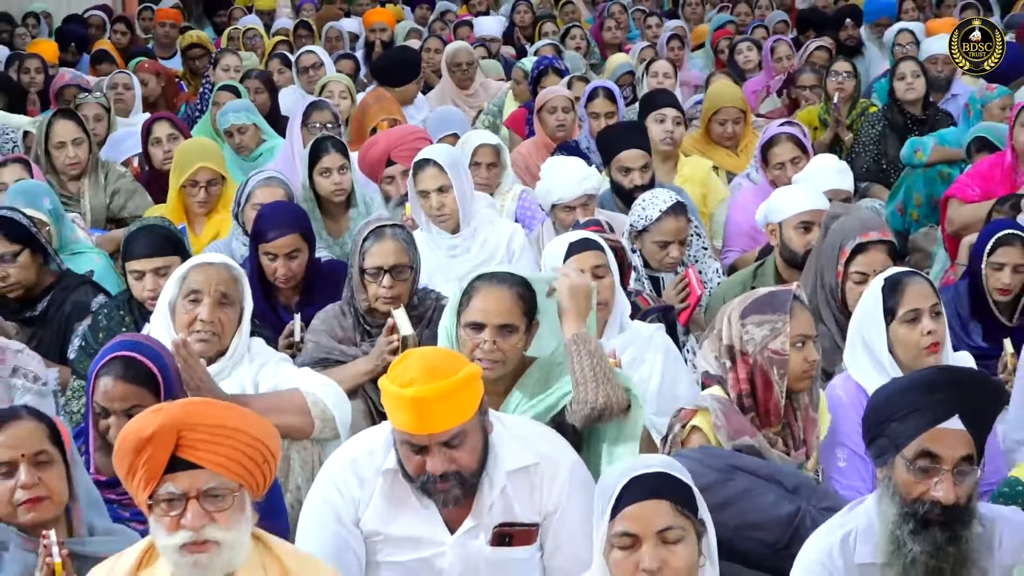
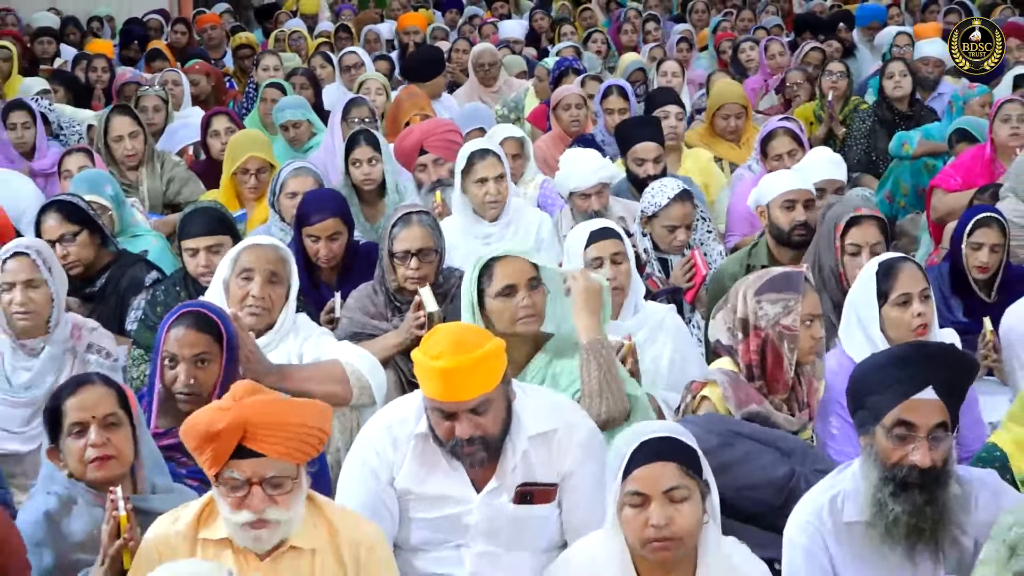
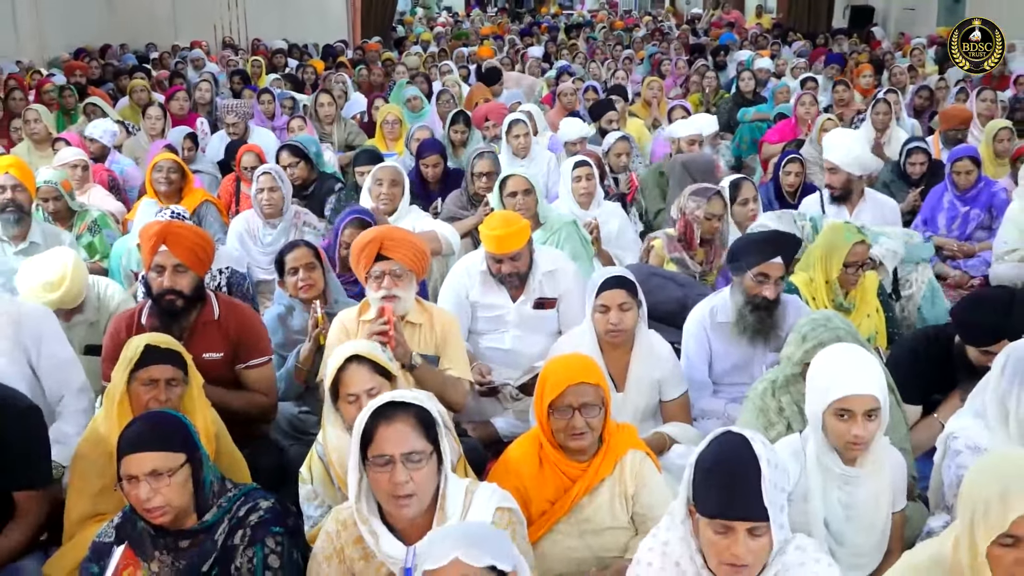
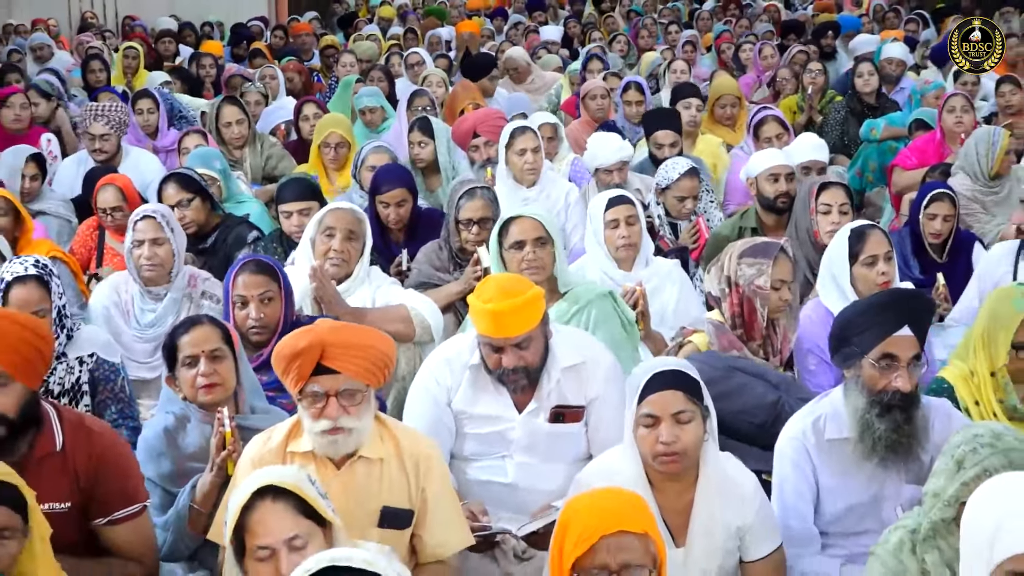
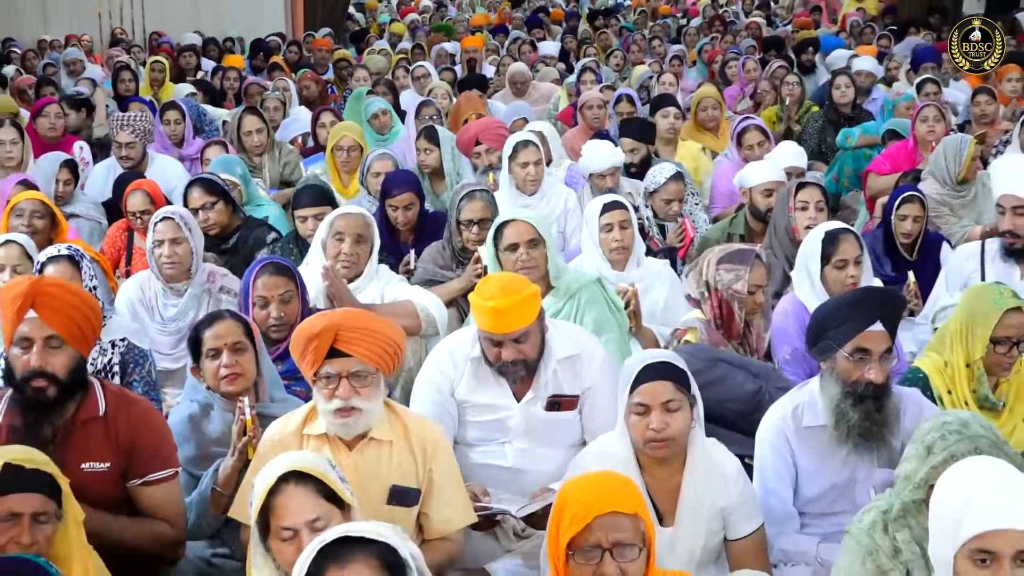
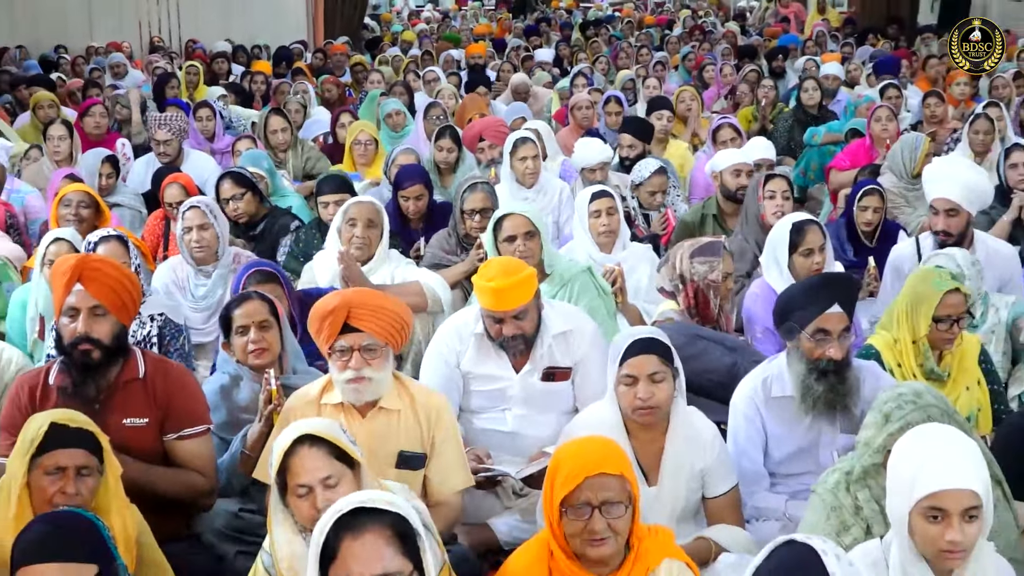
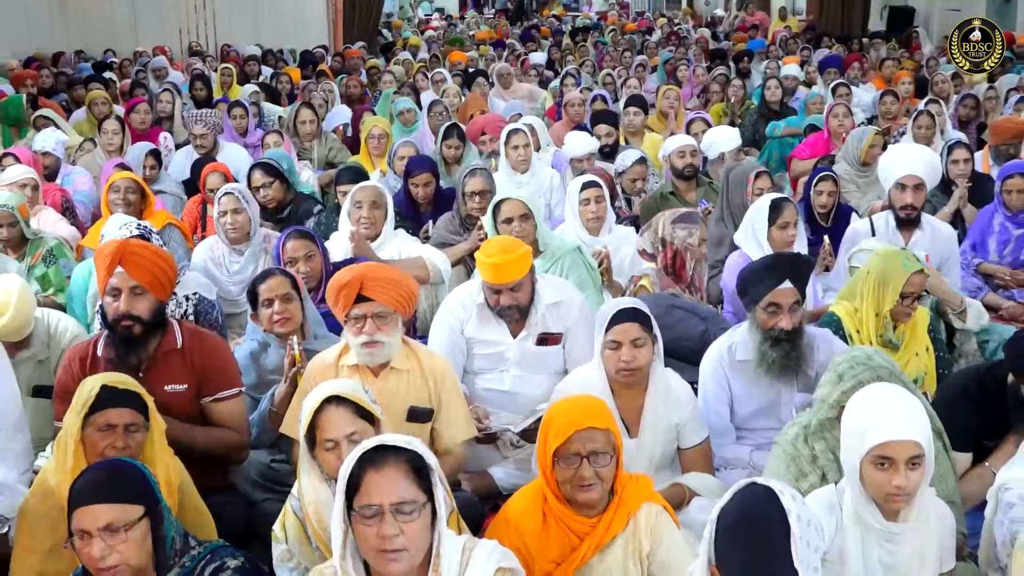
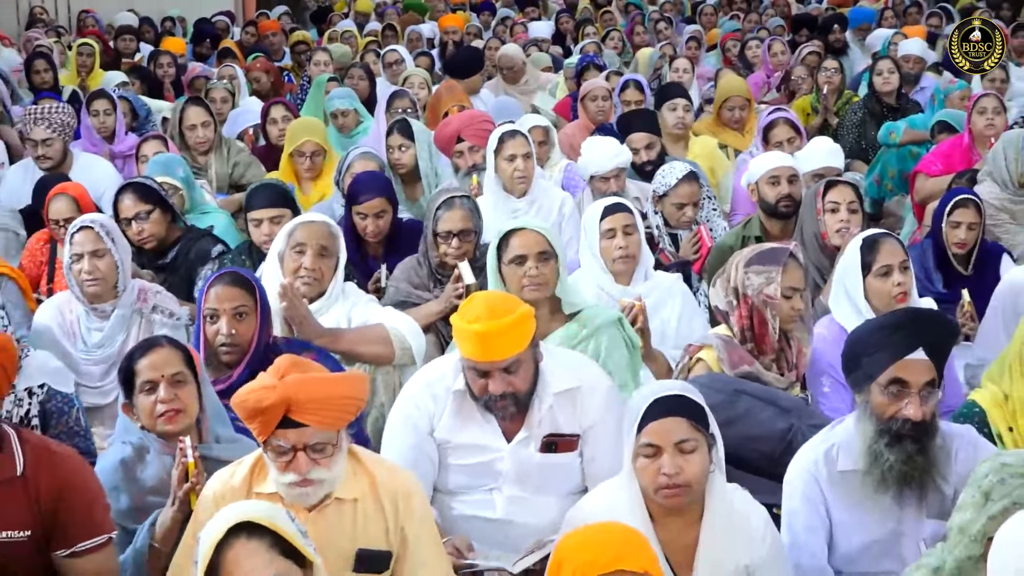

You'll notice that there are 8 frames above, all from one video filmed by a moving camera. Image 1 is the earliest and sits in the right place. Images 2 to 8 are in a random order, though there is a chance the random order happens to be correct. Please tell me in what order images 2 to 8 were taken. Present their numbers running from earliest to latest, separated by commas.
2, 8, 4, 5, 6, 7, 3
